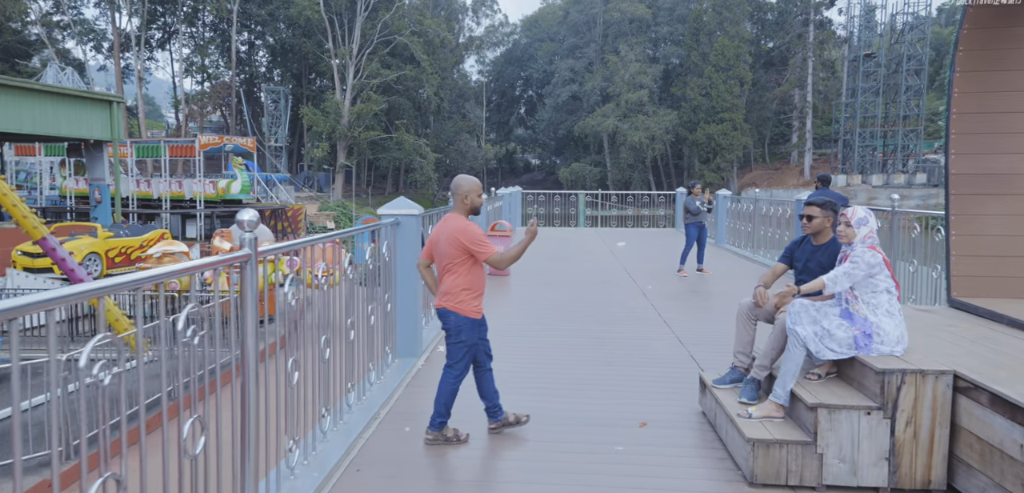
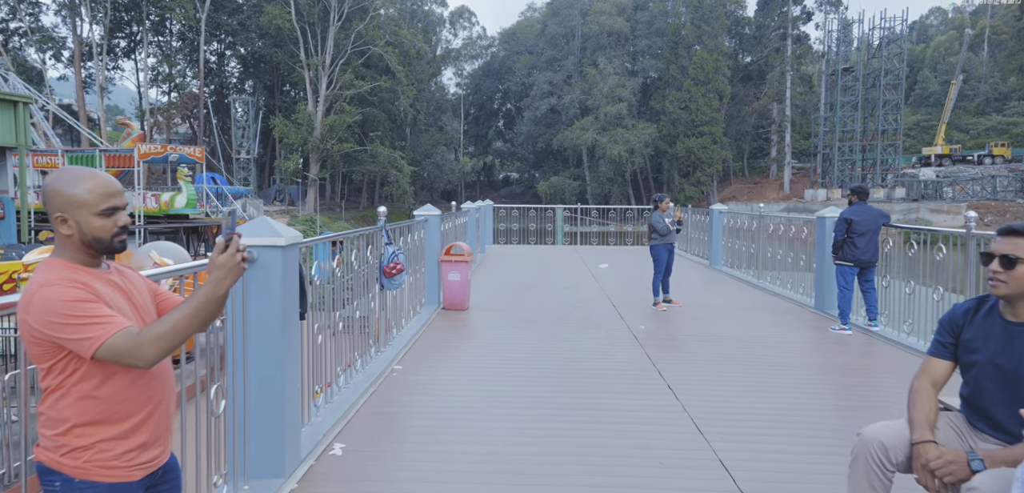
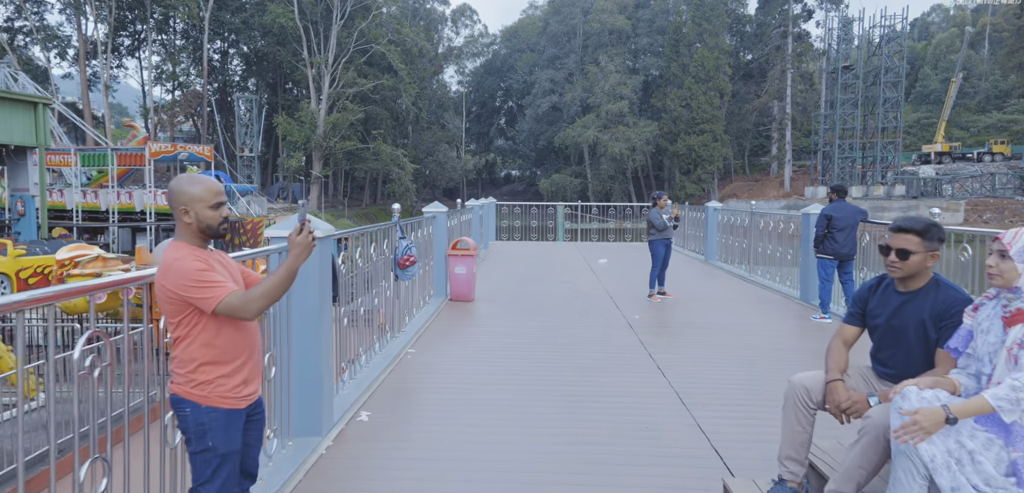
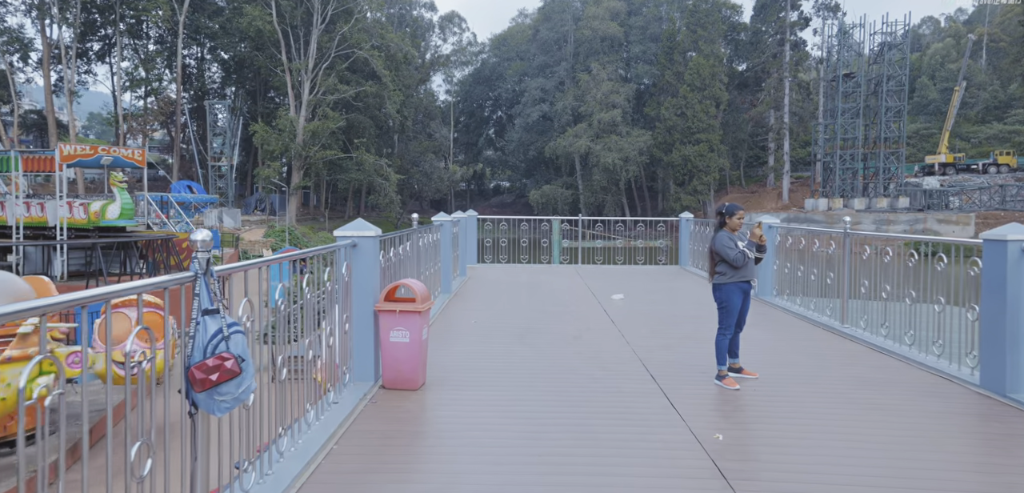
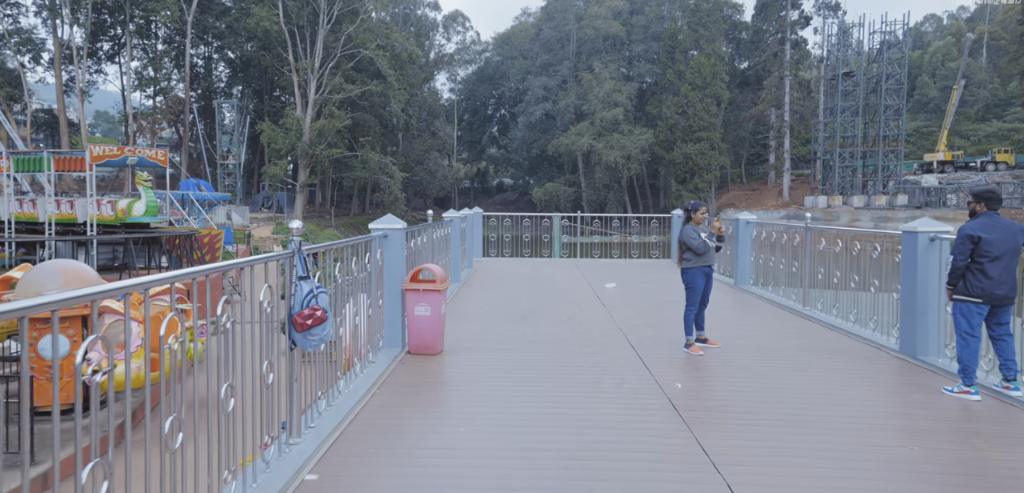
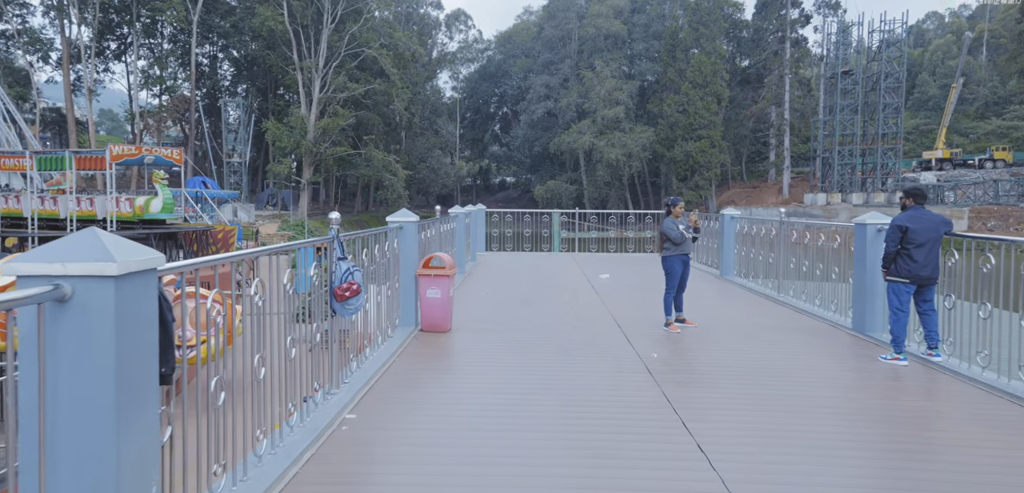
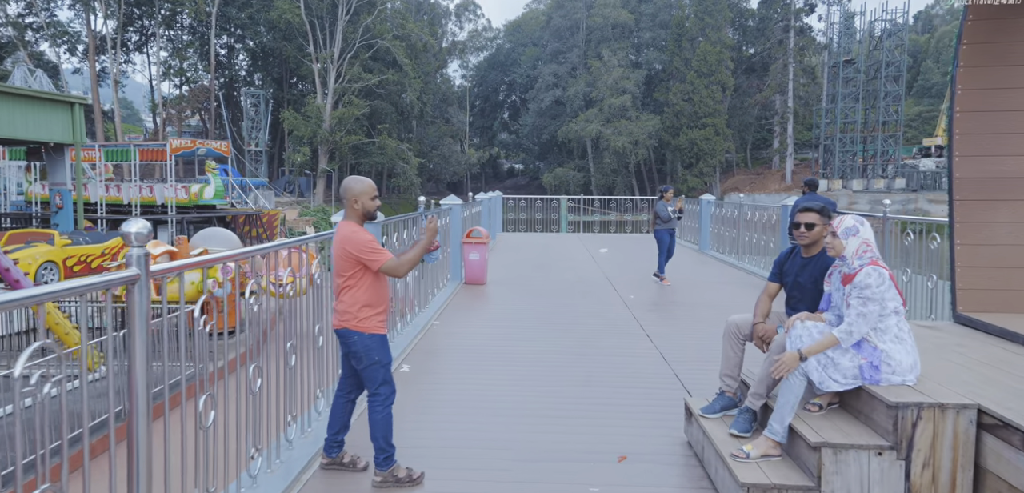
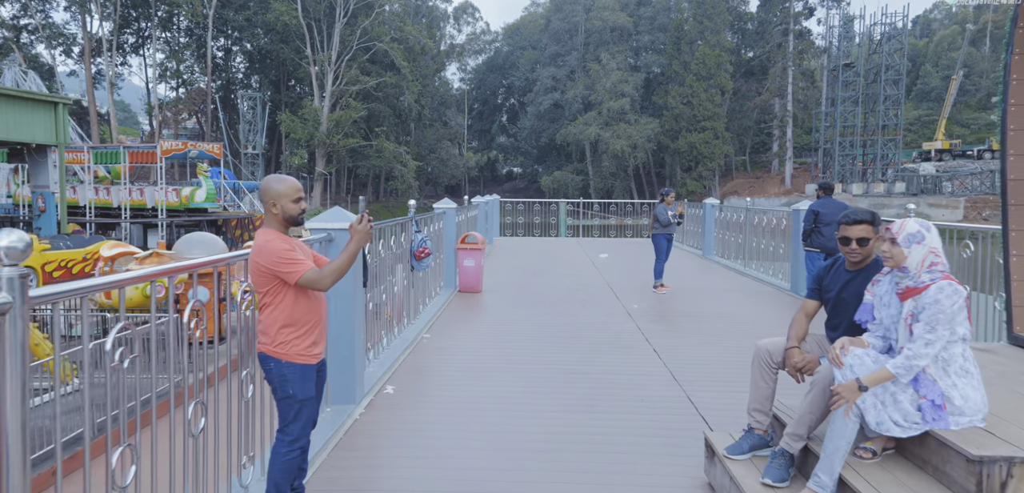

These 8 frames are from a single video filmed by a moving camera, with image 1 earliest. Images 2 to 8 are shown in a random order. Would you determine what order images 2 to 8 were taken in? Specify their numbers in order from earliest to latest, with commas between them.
7, 8, 3, 2, 6, 5, 4
